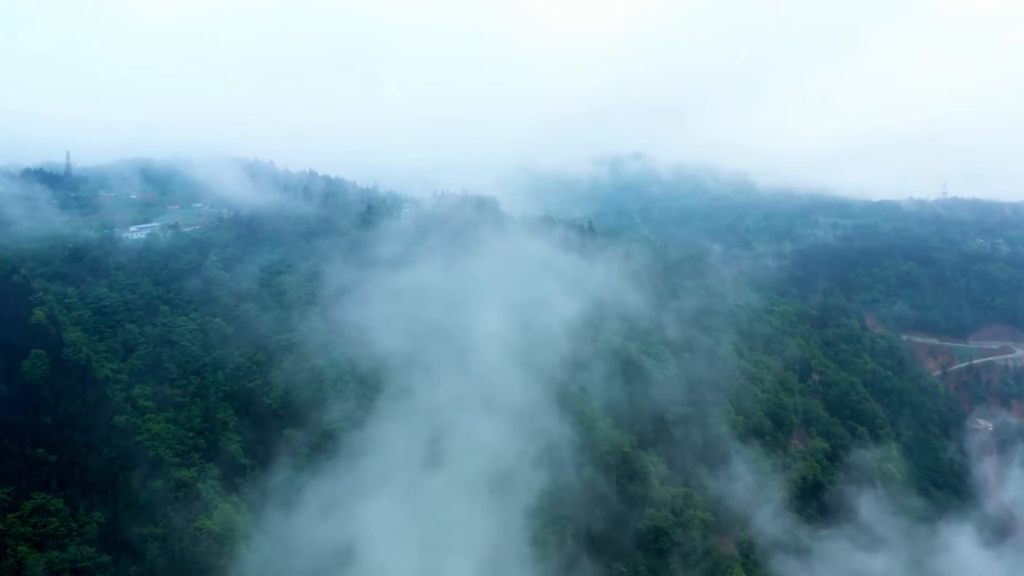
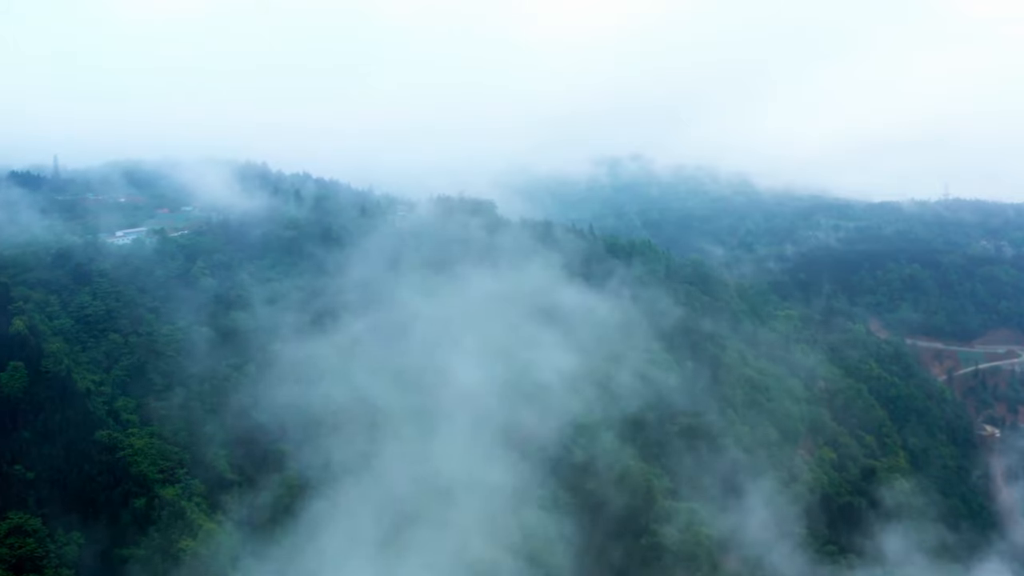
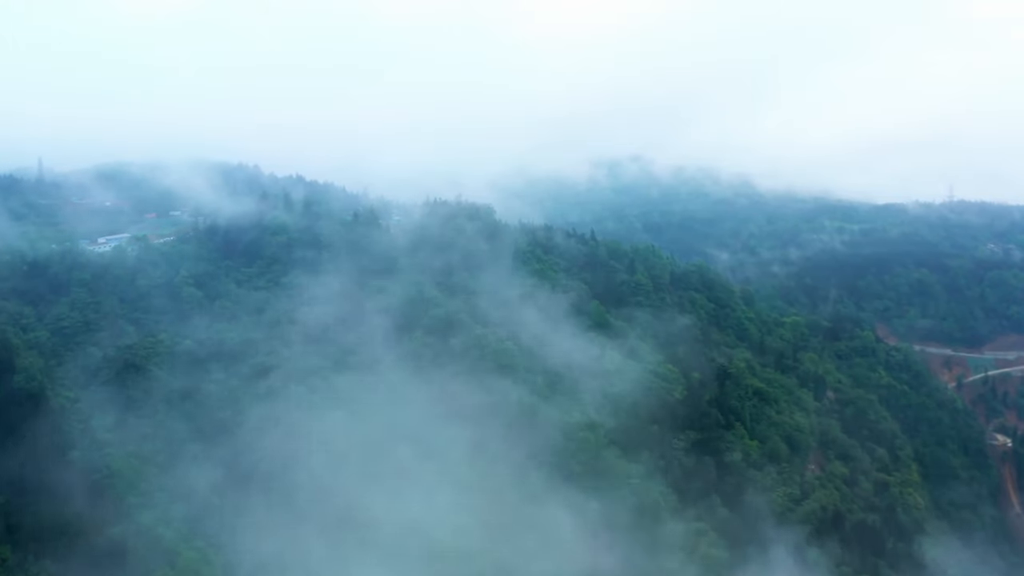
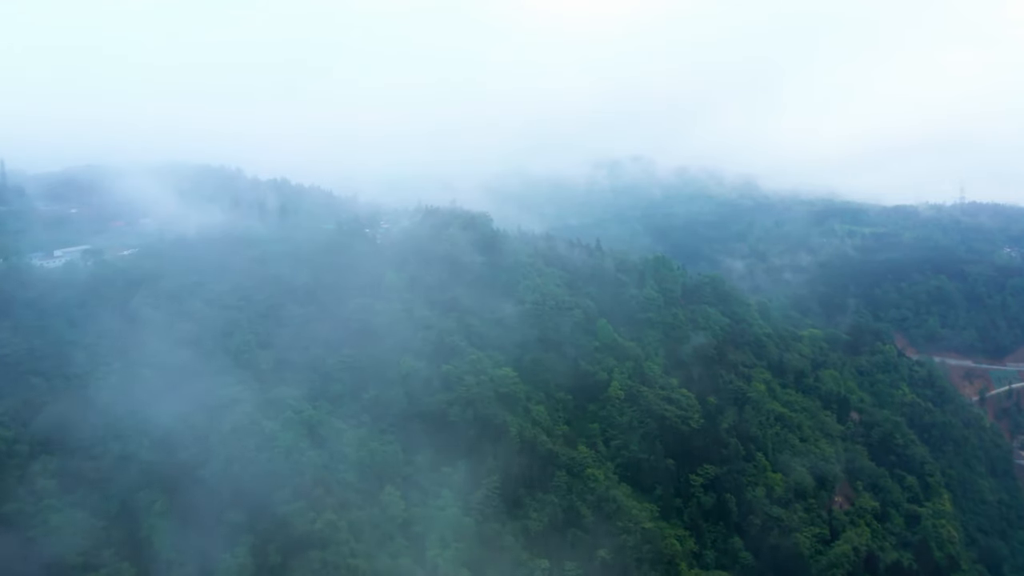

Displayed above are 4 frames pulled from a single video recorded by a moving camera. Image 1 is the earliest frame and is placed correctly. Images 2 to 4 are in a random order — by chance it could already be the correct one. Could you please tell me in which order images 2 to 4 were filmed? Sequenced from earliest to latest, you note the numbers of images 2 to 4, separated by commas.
2, 3, 4
